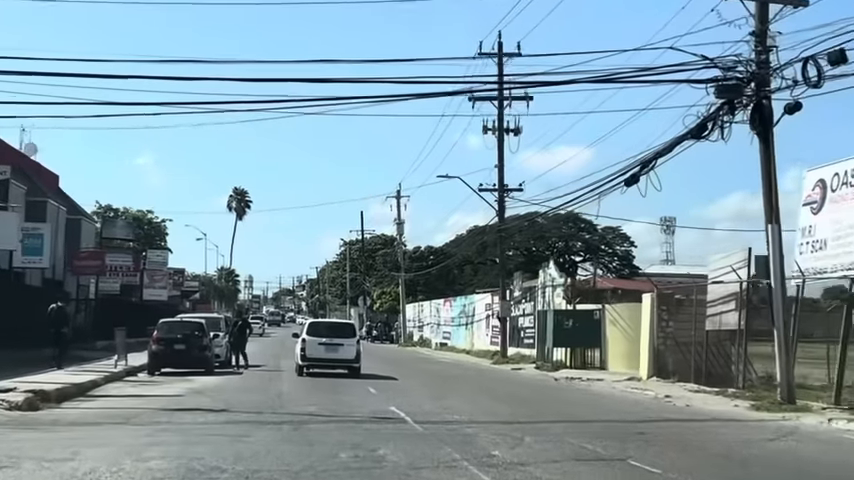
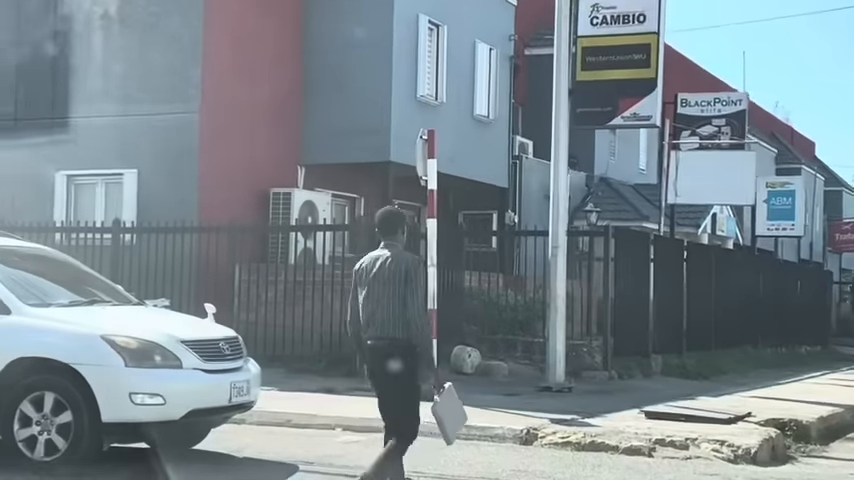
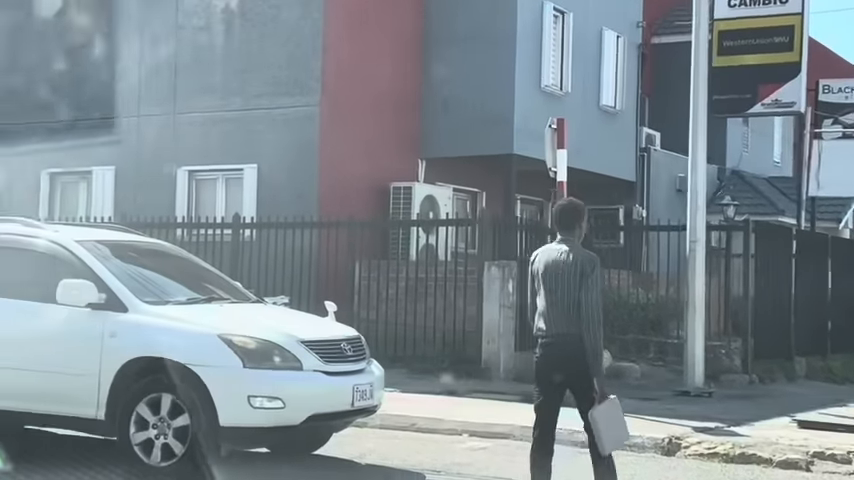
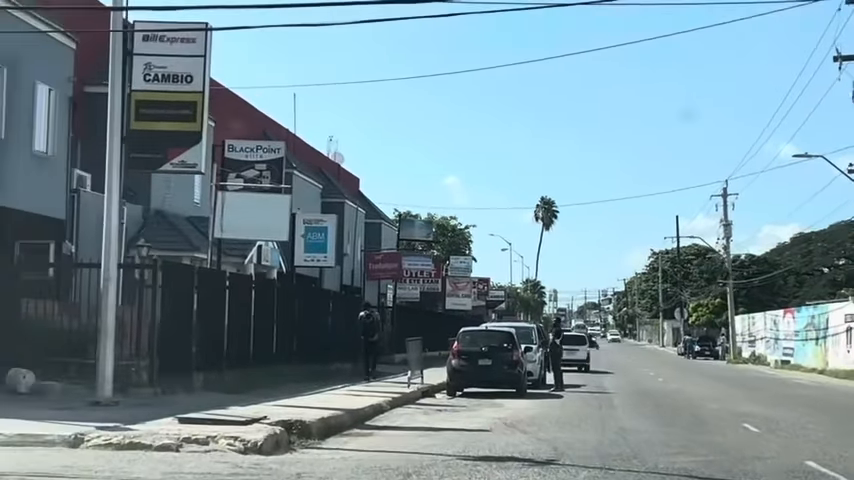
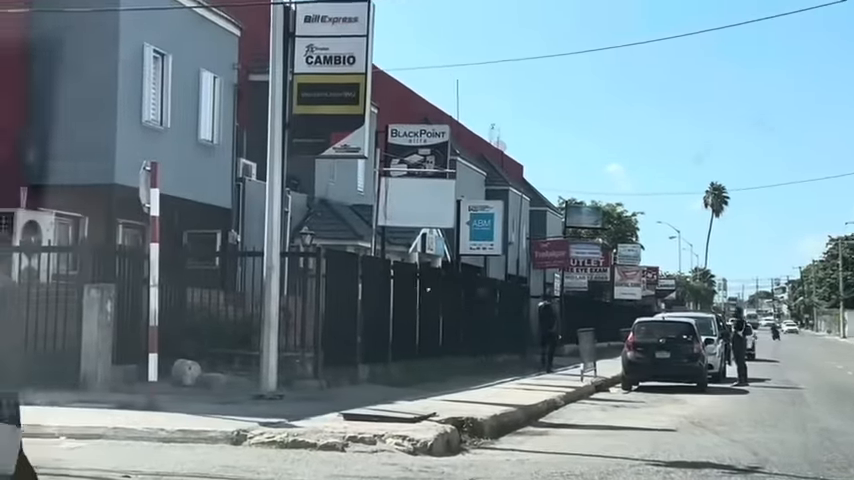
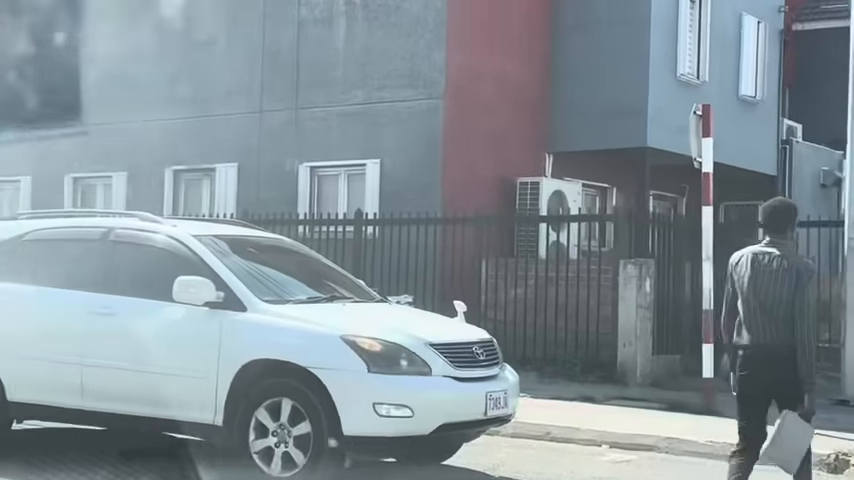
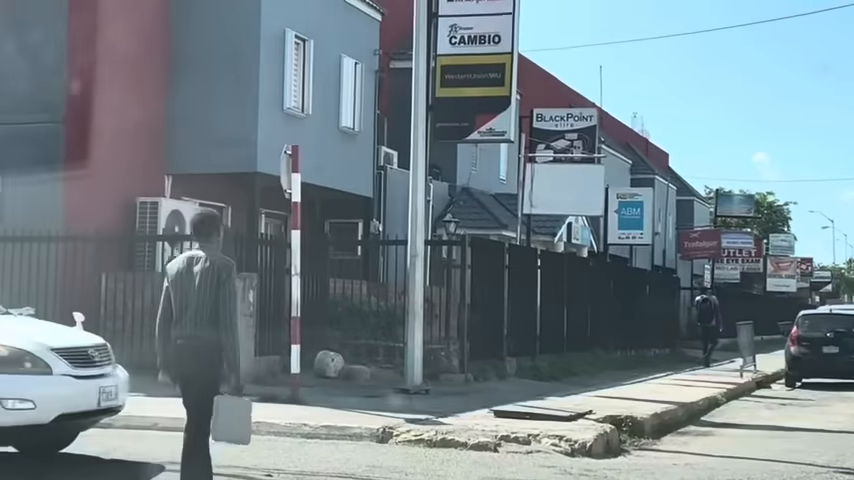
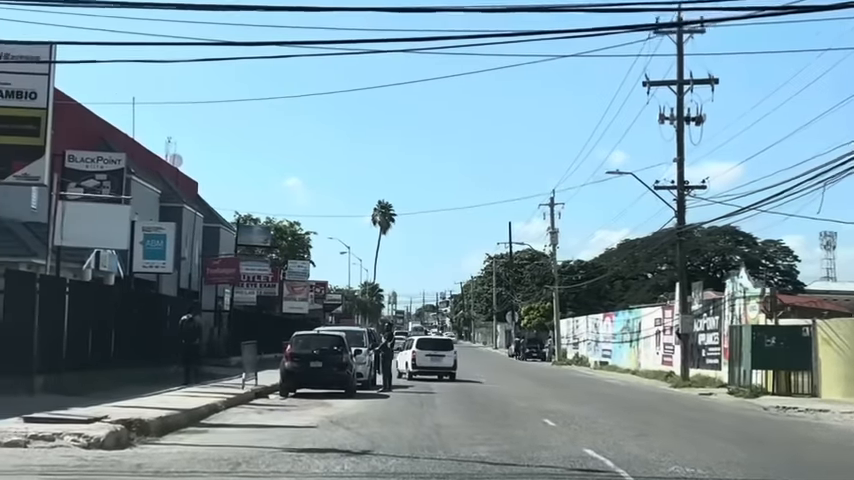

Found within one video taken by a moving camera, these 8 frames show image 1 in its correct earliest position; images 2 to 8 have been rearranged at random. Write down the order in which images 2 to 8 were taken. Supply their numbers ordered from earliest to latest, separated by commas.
8, 4, 5, 7, 2, 3, 6
